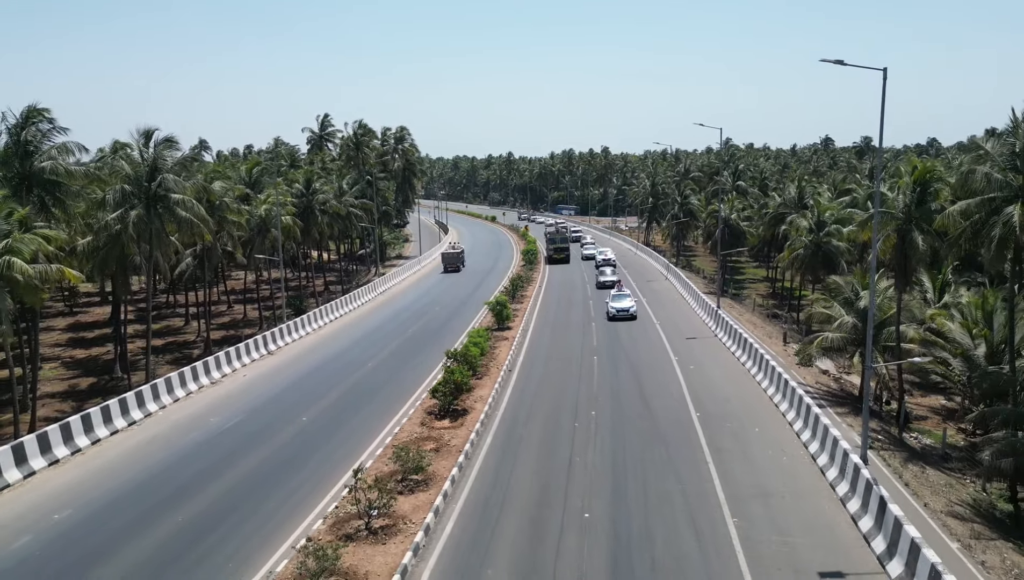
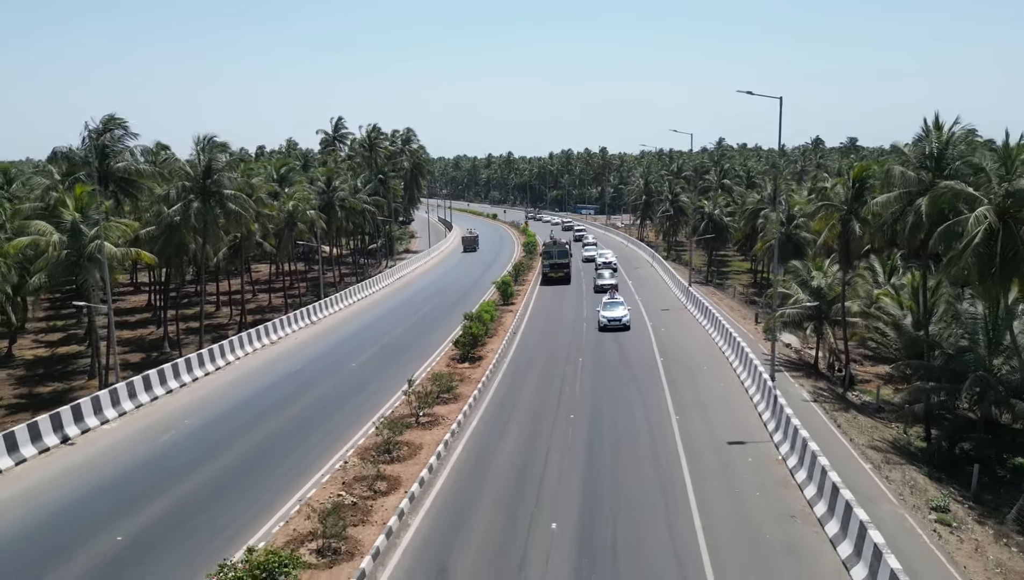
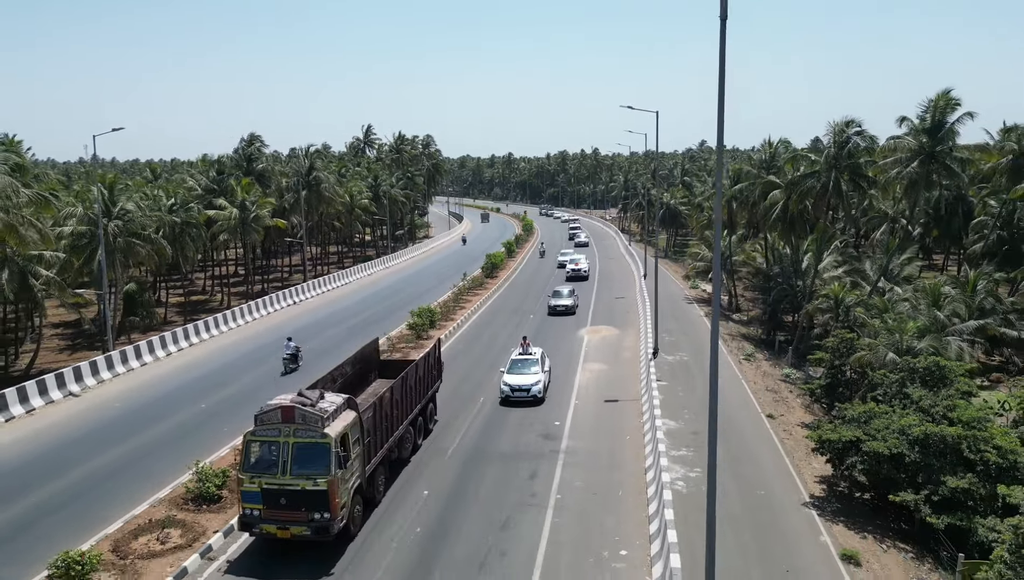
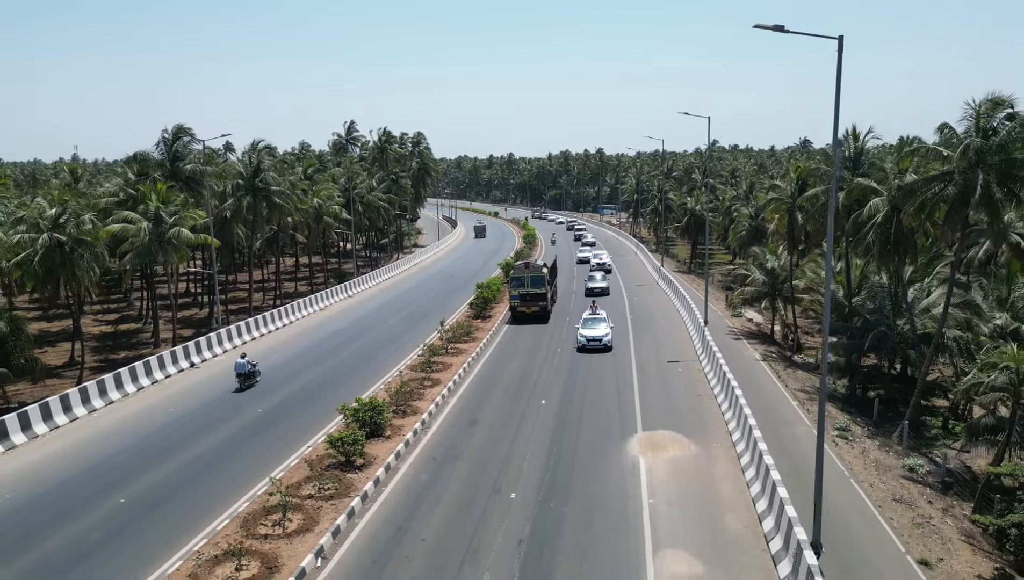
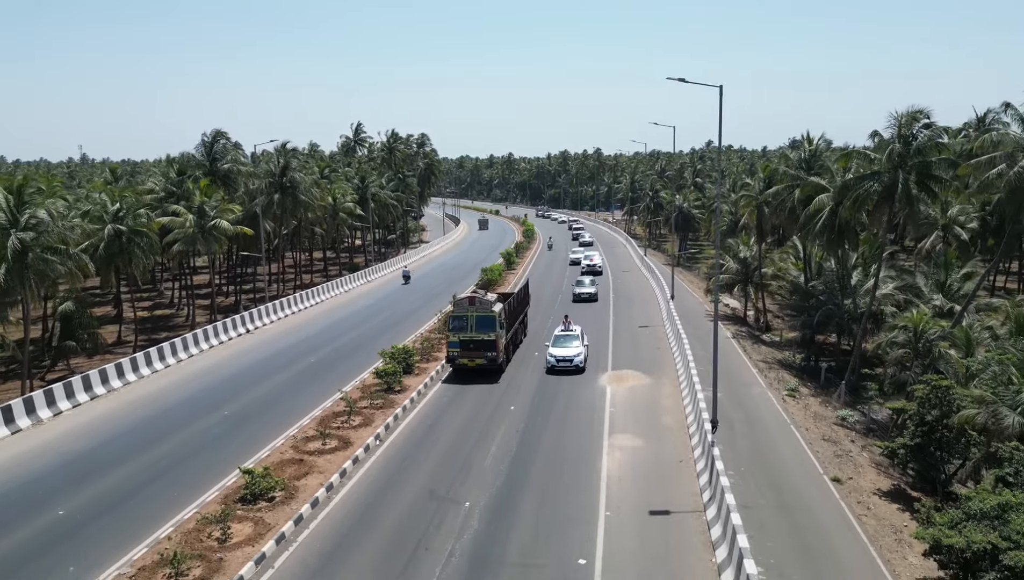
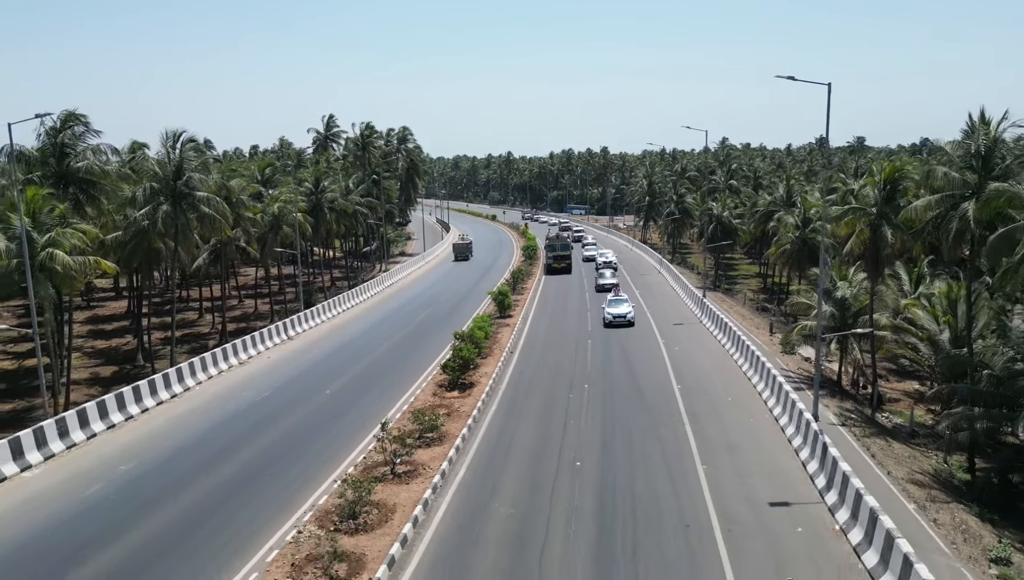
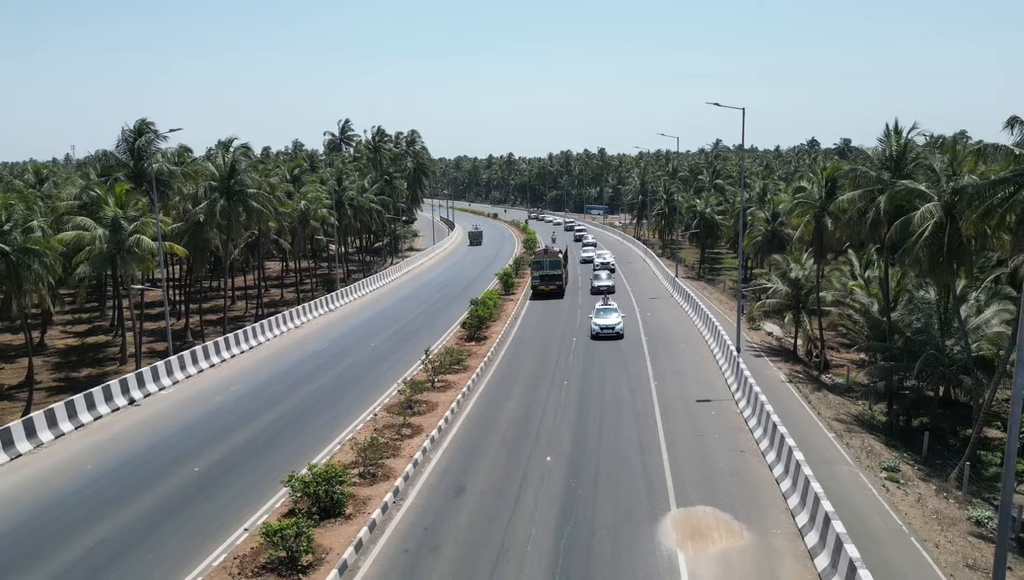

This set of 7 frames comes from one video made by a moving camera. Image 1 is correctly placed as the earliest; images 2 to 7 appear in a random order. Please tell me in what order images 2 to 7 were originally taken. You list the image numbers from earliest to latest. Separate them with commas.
6, 2, 7, 4, 5, 3
